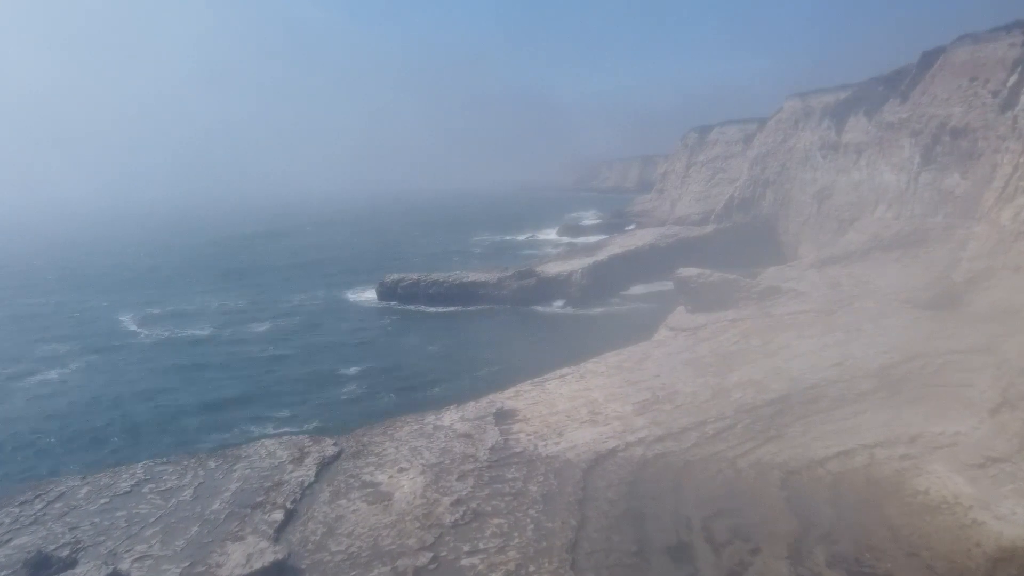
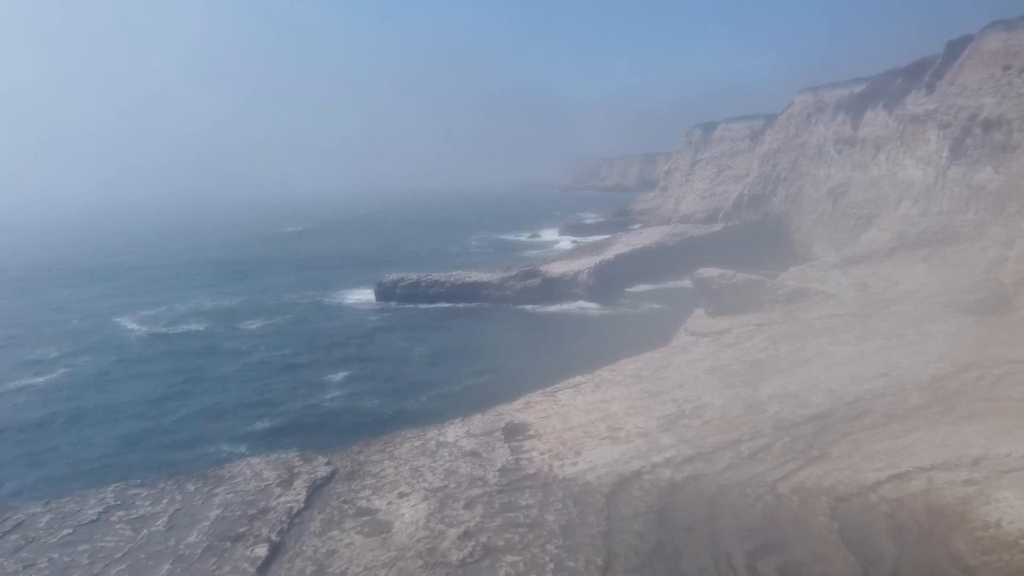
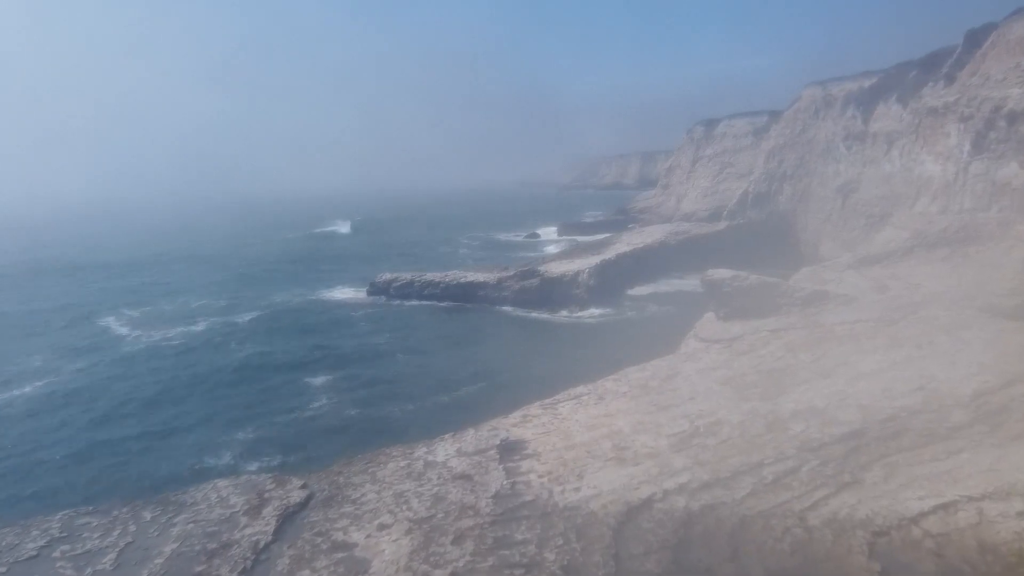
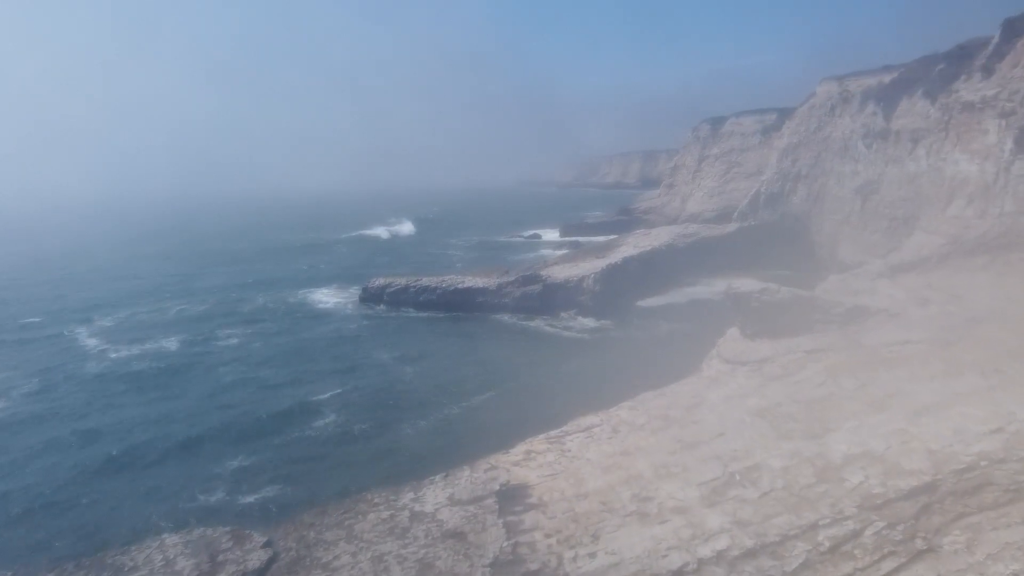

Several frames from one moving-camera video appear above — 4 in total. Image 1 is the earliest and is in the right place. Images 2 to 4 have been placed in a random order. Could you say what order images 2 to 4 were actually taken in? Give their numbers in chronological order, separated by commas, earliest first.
2, 3, 4
